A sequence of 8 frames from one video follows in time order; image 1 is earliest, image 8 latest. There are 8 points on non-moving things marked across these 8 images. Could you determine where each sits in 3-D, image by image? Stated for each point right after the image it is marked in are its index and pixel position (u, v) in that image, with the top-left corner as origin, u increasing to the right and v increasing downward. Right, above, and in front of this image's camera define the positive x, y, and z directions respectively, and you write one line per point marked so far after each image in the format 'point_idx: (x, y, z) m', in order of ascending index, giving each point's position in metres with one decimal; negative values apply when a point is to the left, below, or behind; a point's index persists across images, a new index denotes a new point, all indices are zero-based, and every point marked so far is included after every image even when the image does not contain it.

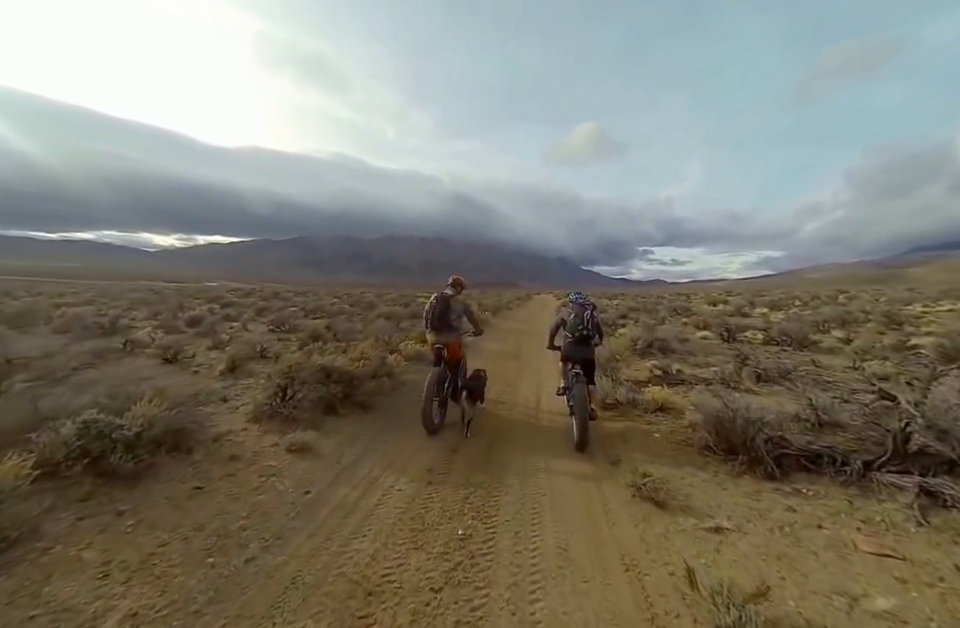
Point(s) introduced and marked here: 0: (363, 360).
0: (-2.6, -1.0, +8.5) m
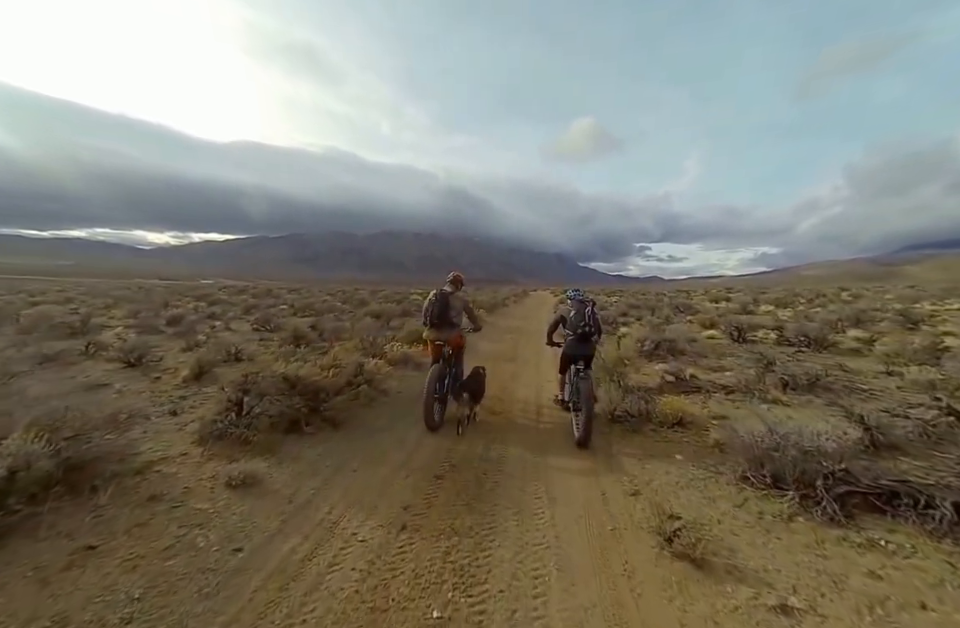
0: (-2.8, -1.0, +7.4) m
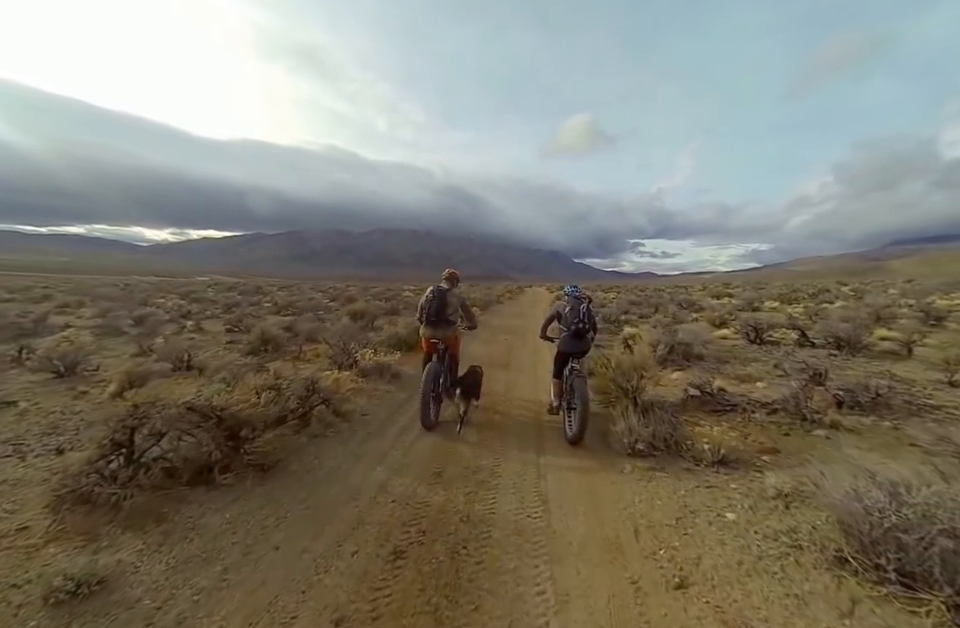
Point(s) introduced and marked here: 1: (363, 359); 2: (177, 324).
0: (-3.0, -1.1, +5.8) m
1: (-2.9, -1.1, +9.5) m
2: (-15.2, -0.5, +19.2) m
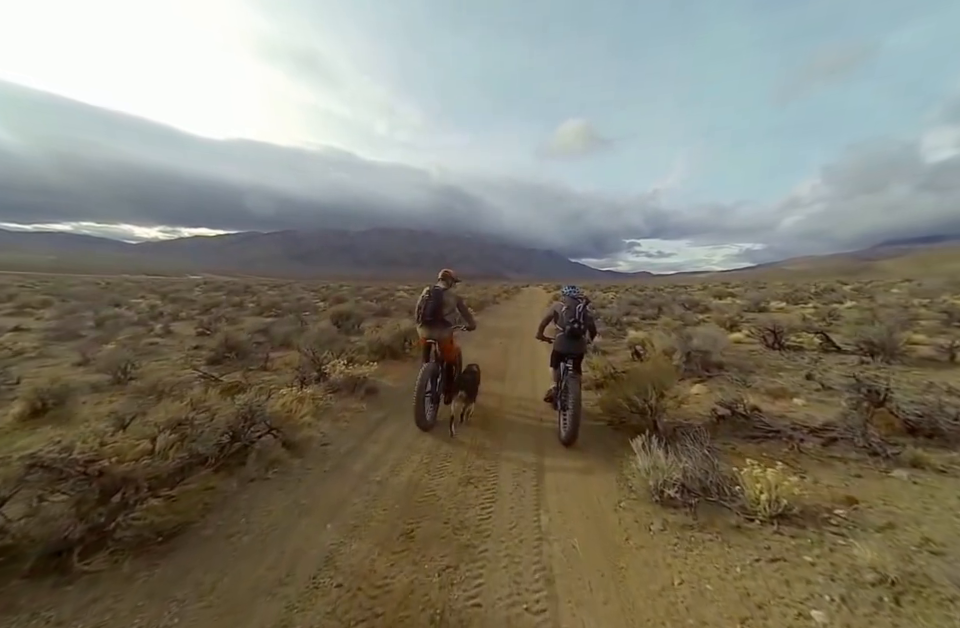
0: (-3.2, -1.2, +4.5) m
1: (-3.1, -1.2, +8.2) m
2: (-15.5, -0.6, +17.8) m
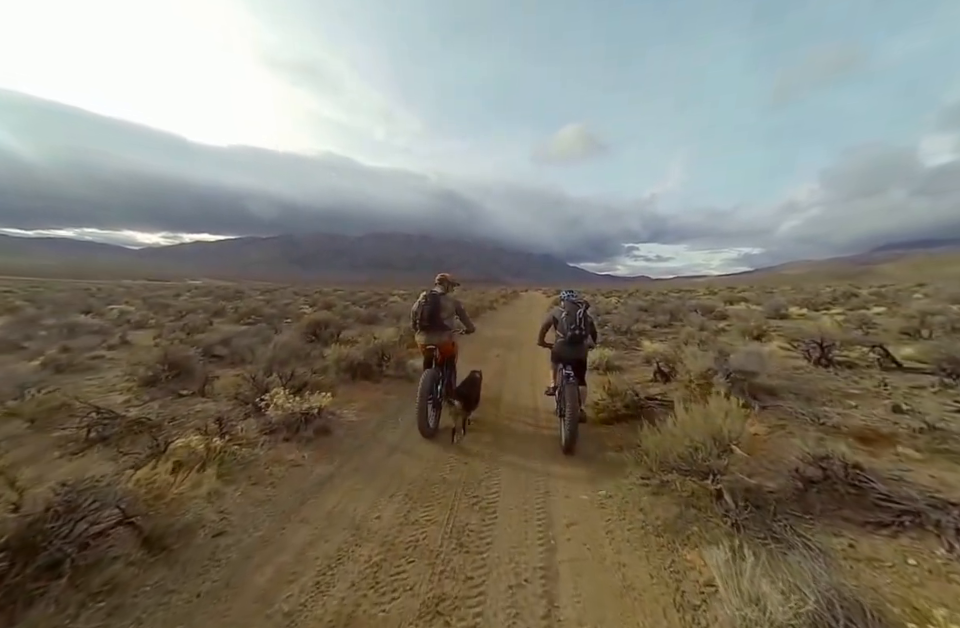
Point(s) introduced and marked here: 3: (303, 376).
0: (-3.4, -1.4, +2.6) m
1: (-3.3, -1.4, +6.2) m
2: (-15.7, -1.0, +15.9) m
3: (-3.7, -1.4, +8.1) m
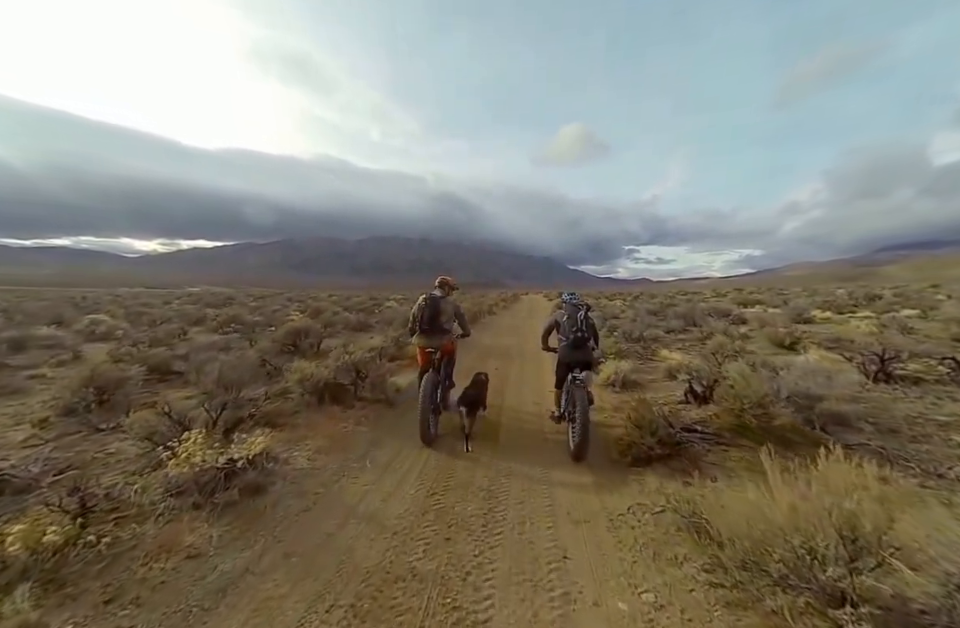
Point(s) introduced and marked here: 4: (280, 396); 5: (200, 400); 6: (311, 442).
0: (-3.5, -1.5, +1.0) m
1: (-3.5, -1.6, +4.6) m
2: (-15.8, -1.3, +14.3) m
3: (-3.9, -1.6, +6.5) m
4: (-3.9, -1.5, +7.4) m
5: (-4.8, -1.4, +6.6) m
6: (-2.6, -2.0, +5.9) m
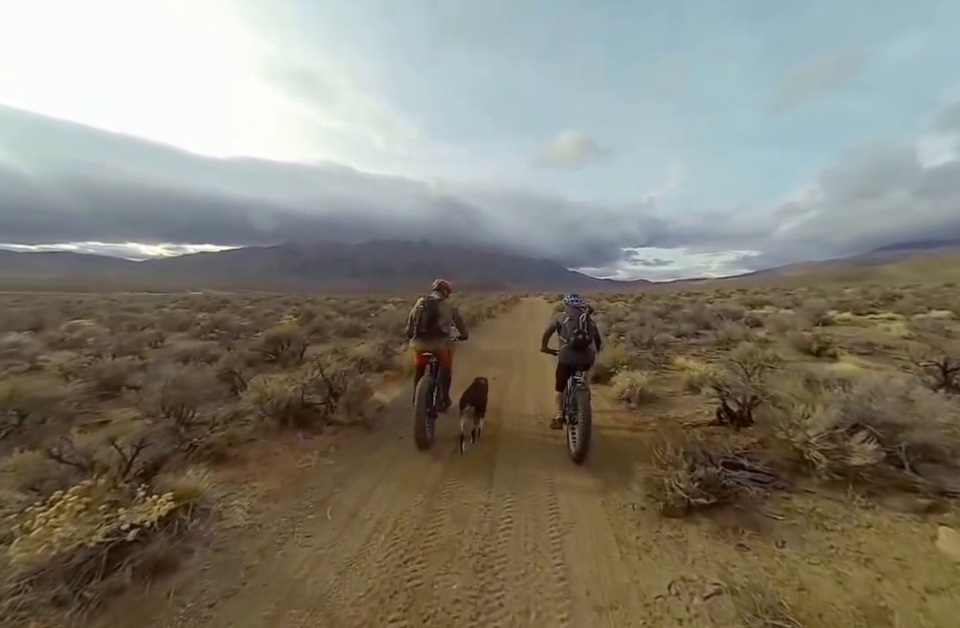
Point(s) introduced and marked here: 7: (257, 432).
0: (-3.6, -1.6, -0.2) m
1: (-3.6, -1.7, +3.4) m
2: (-15.9, -1.6, +13.1) m
3: (-4.0, -1.7, +5.3) m
4: (-4.0, -1.7, +6.2) m
5: (-4.9, -1.5, +5.4) m
6: (-2.7, -2.1, +4.7) m
7: (-3.5, -1.7, +6.1) m
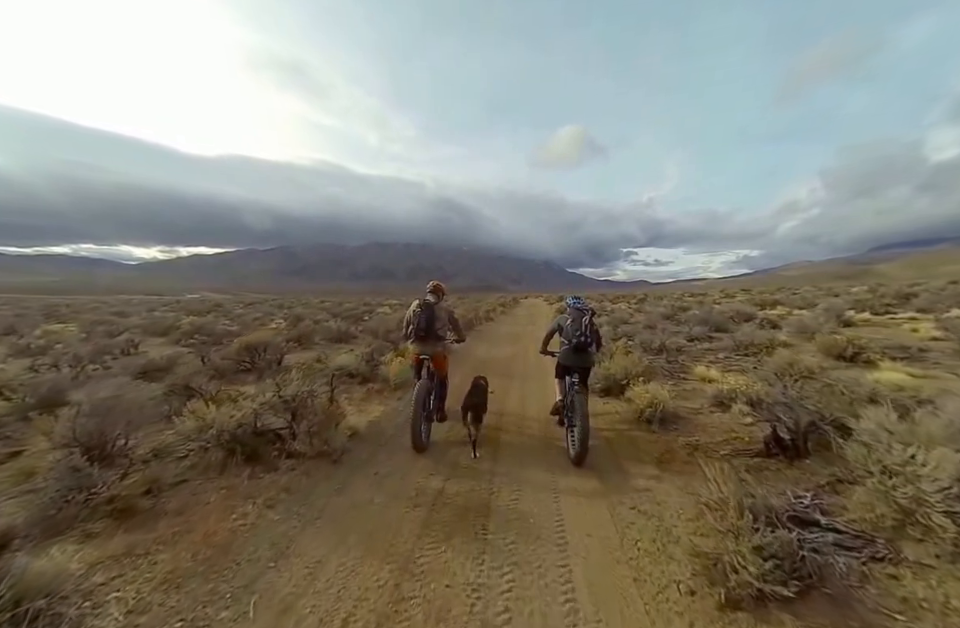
0: (-3.7, -1.7, -1.4) m
1: (-3.7, -1.8, +2.2) m
2: (-16.0, -1.8, +11.8) m
3: (-4.1, -1.8, +4.0) m
4: (-4.1, -1.8, +5.0) m
5: (-5.0, -1.7, +4.1) m
6: (-2.8, -2.2, +3.5) m
7: (-3.6, -1.8, +4.9) m
